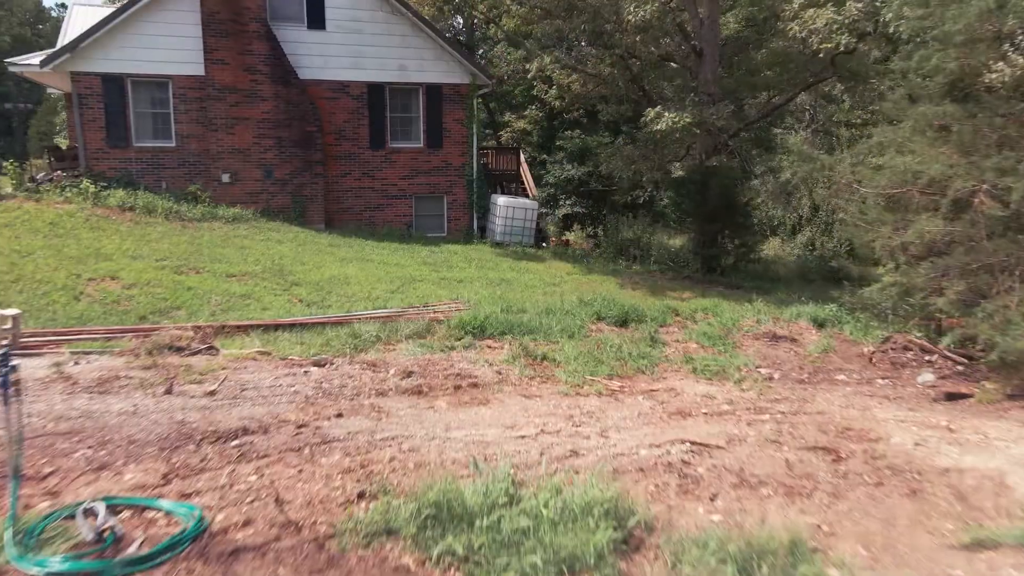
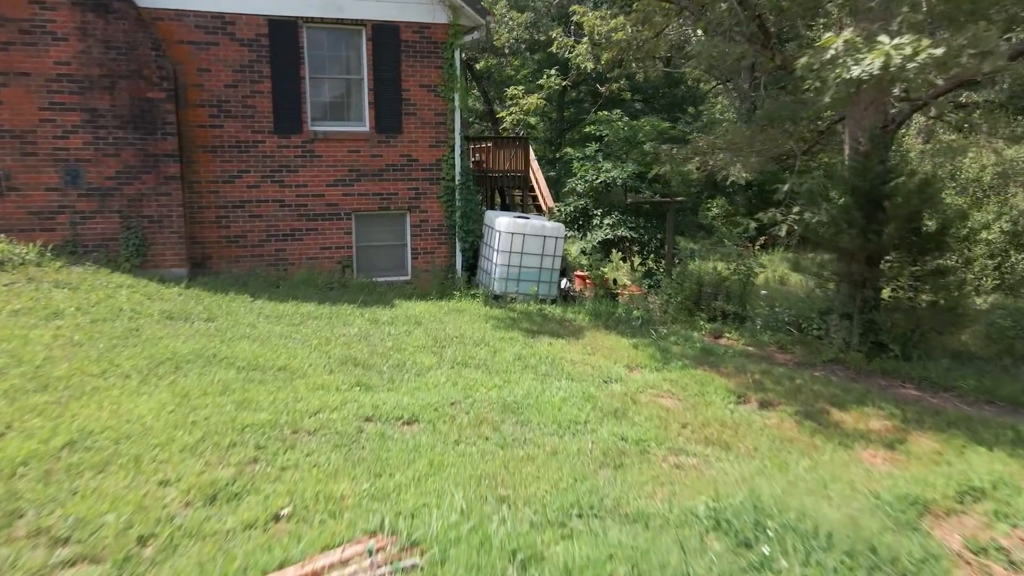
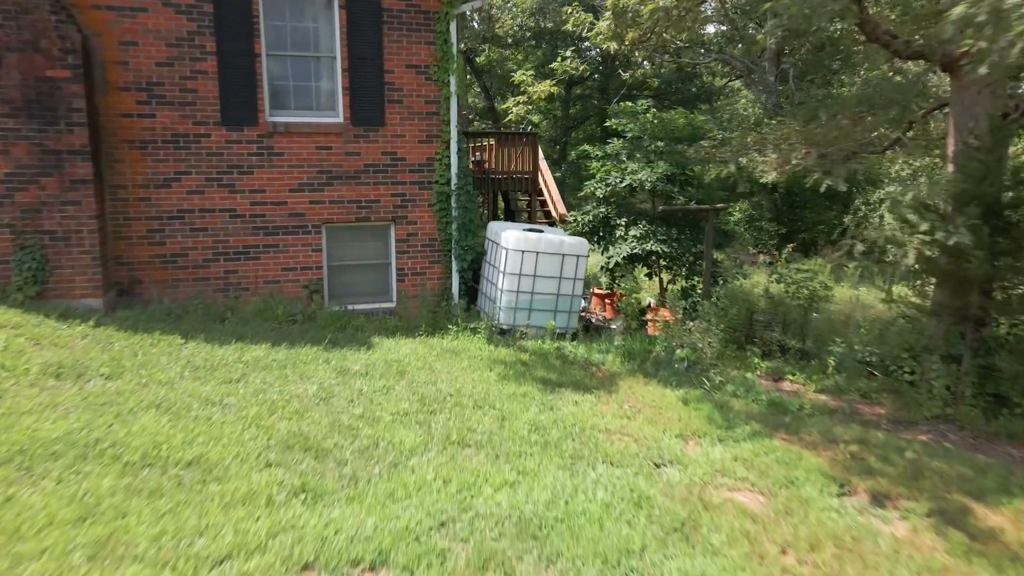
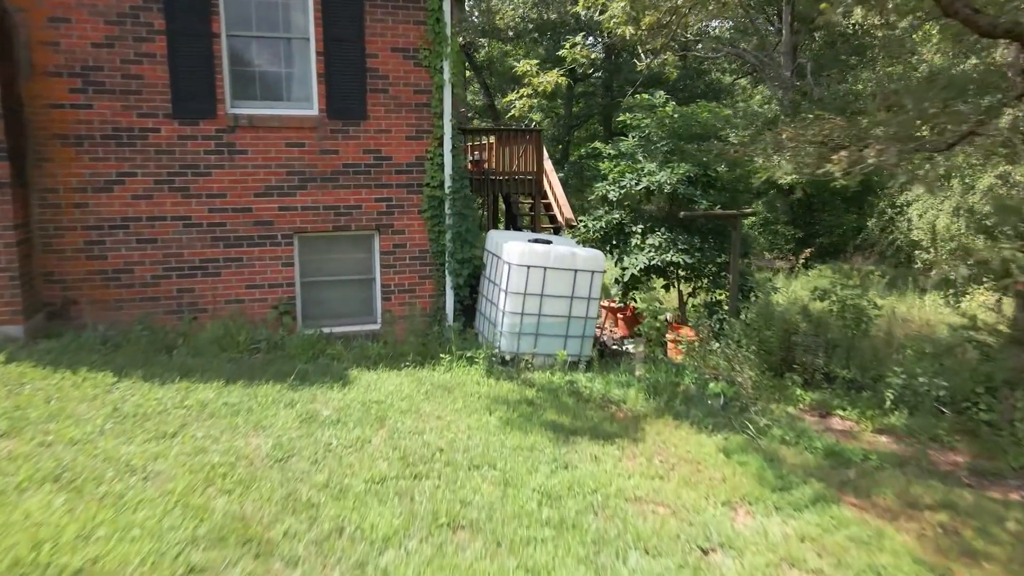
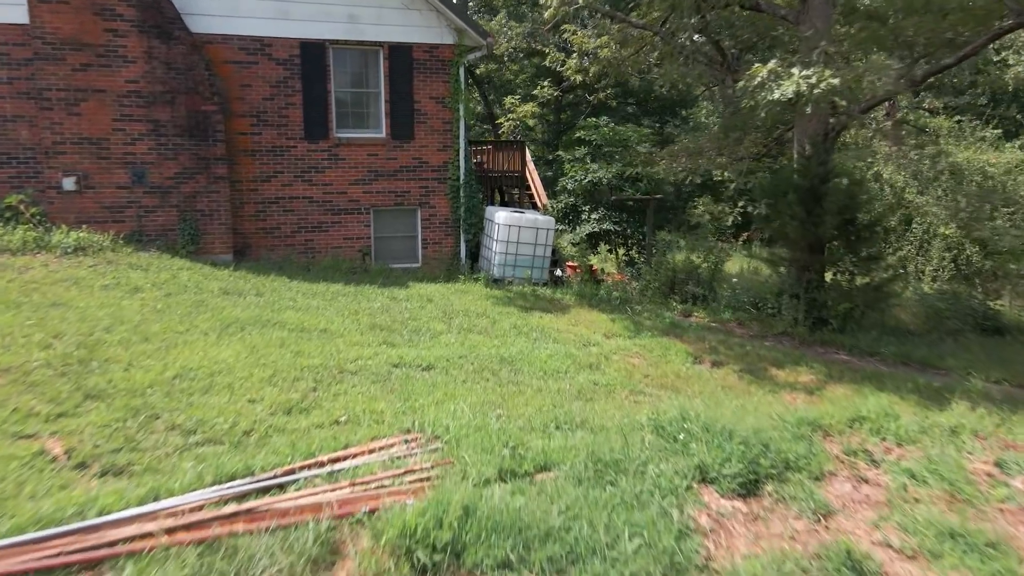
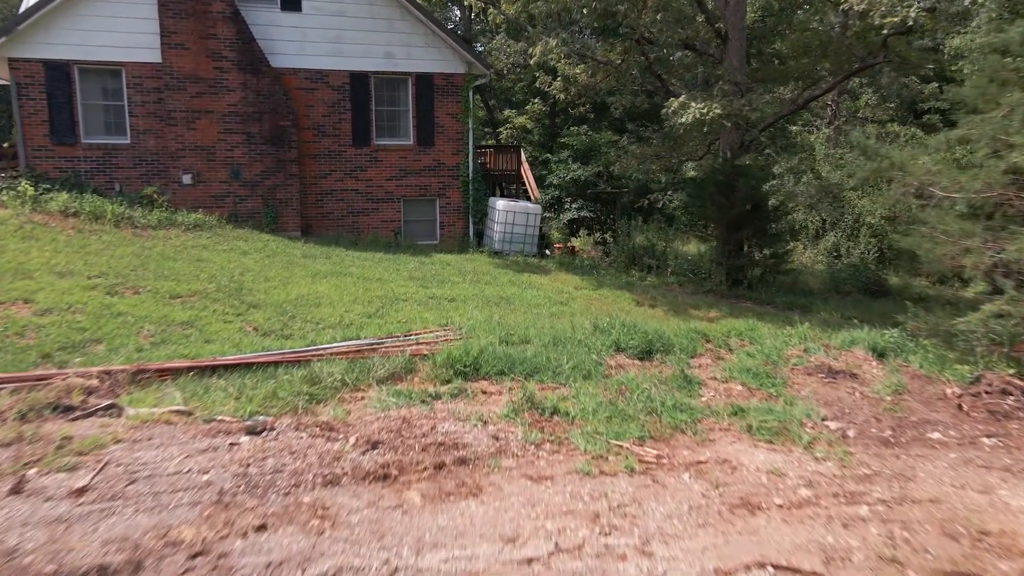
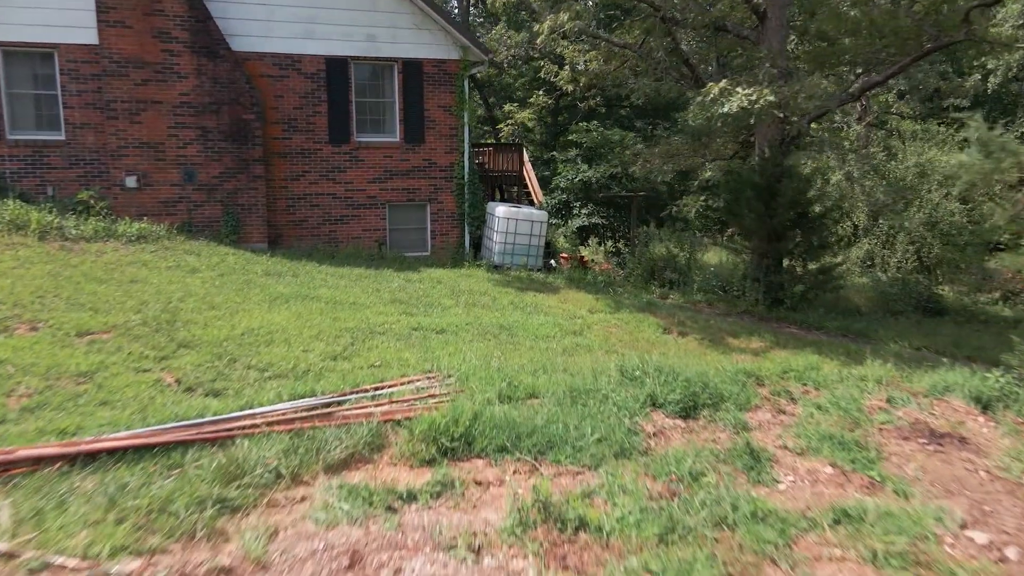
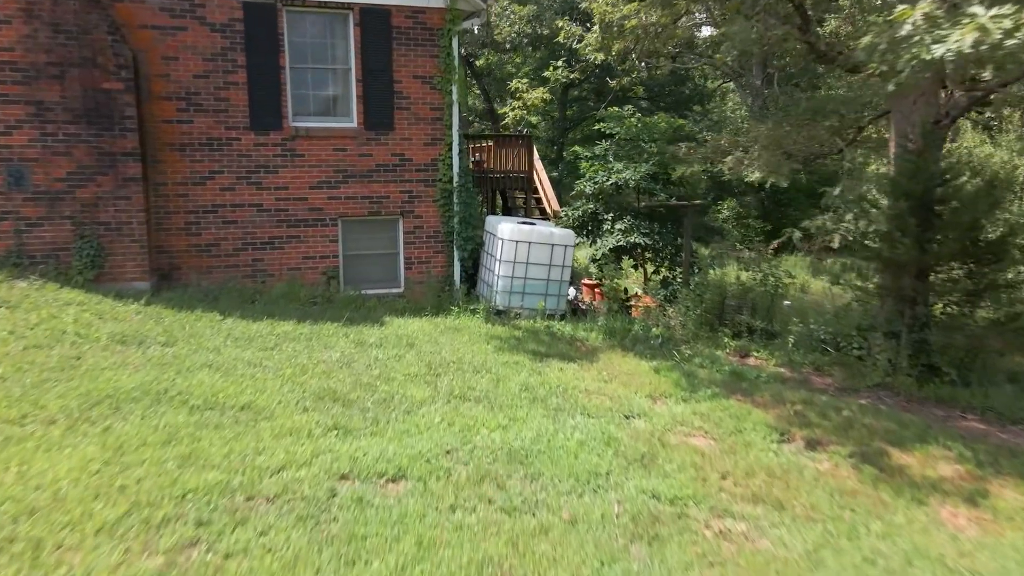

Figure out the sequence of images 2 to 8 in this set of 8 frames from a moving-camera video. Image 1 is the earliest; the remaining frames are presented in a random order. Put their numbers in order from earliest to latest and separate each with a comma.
6, 7, 5, 2, 8, 3, 4
